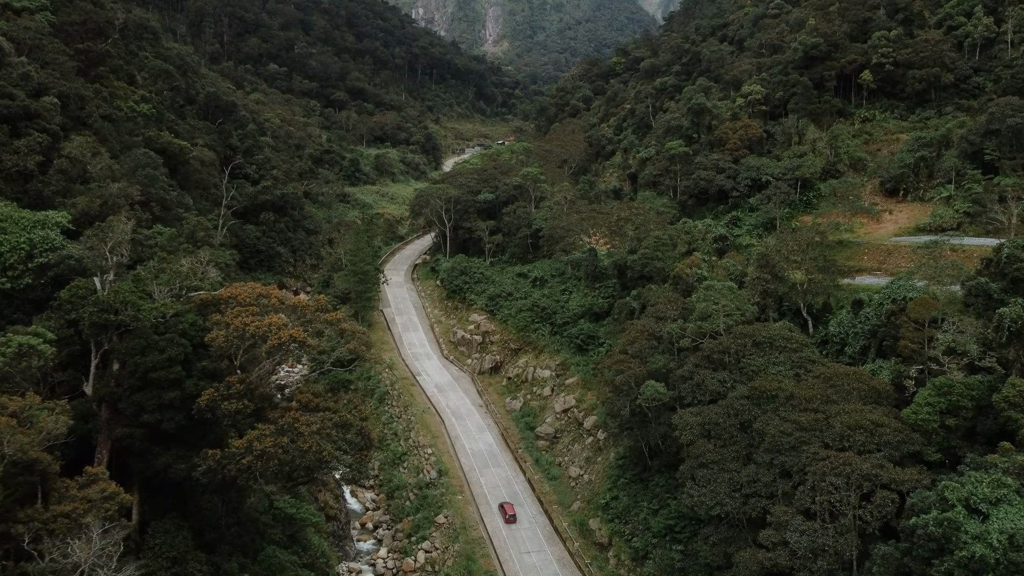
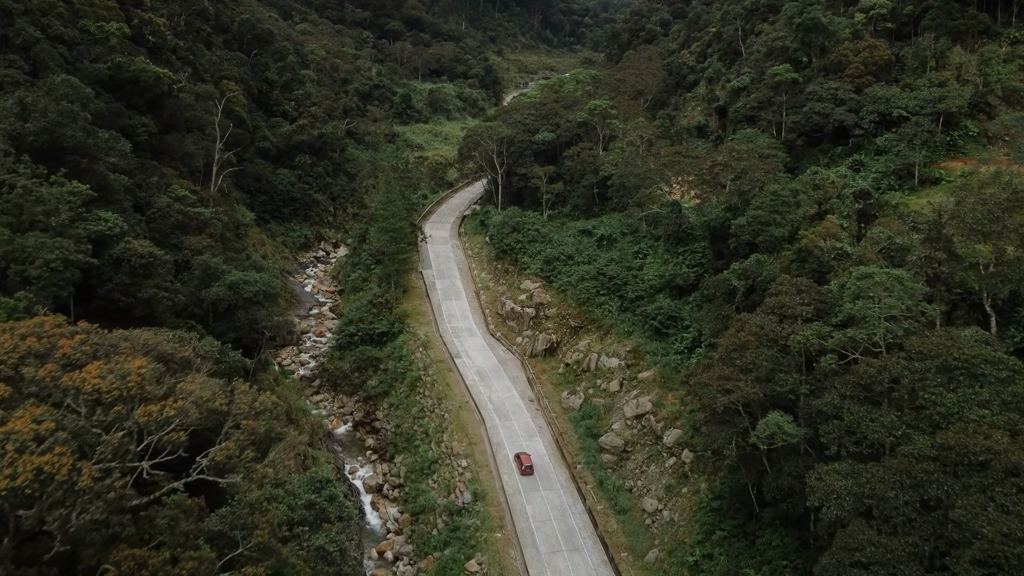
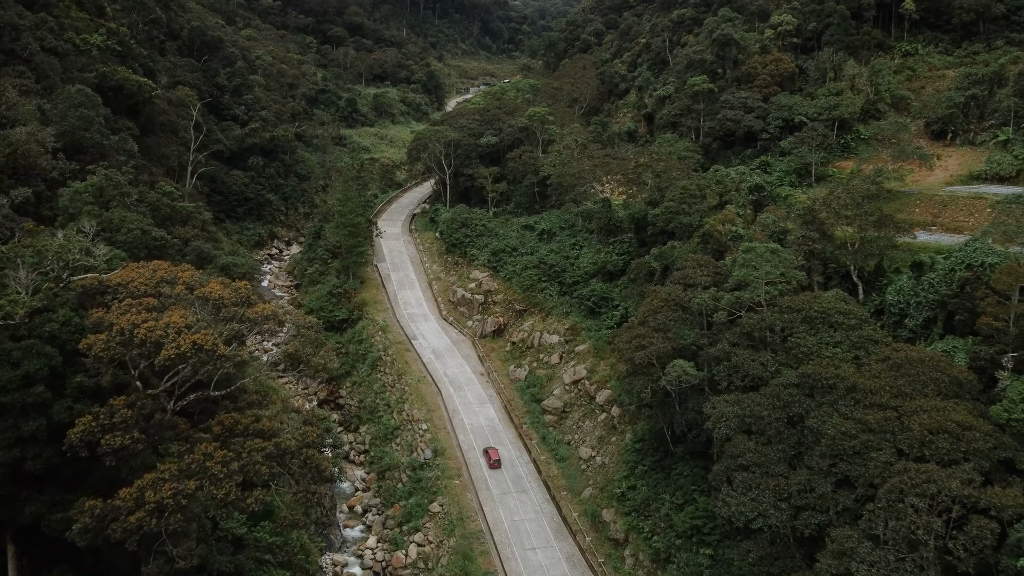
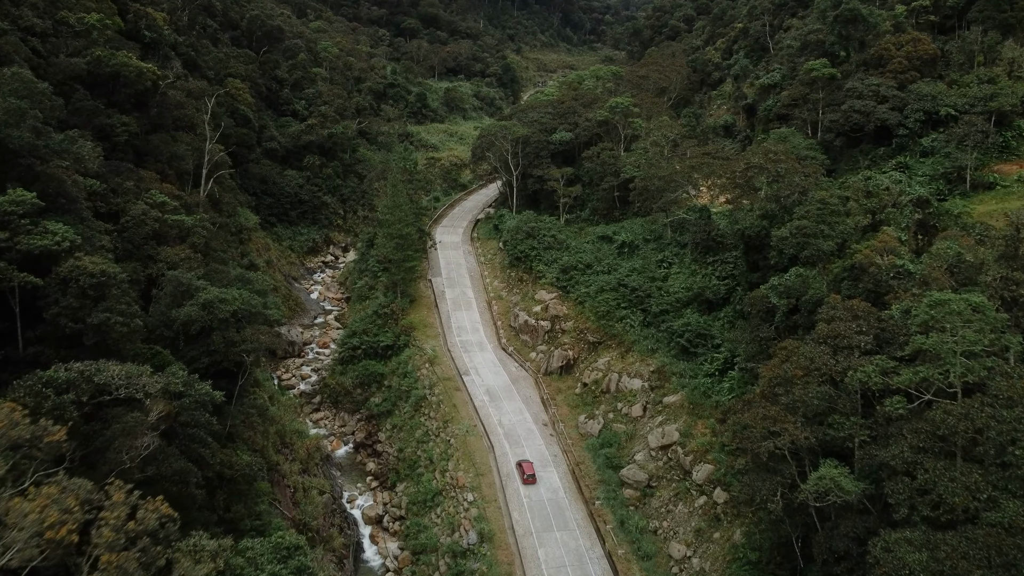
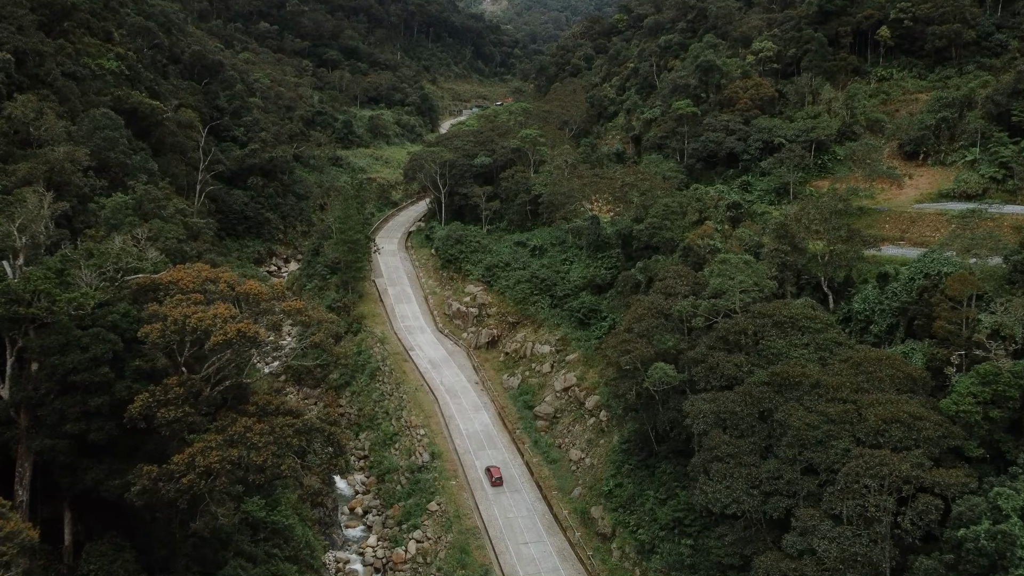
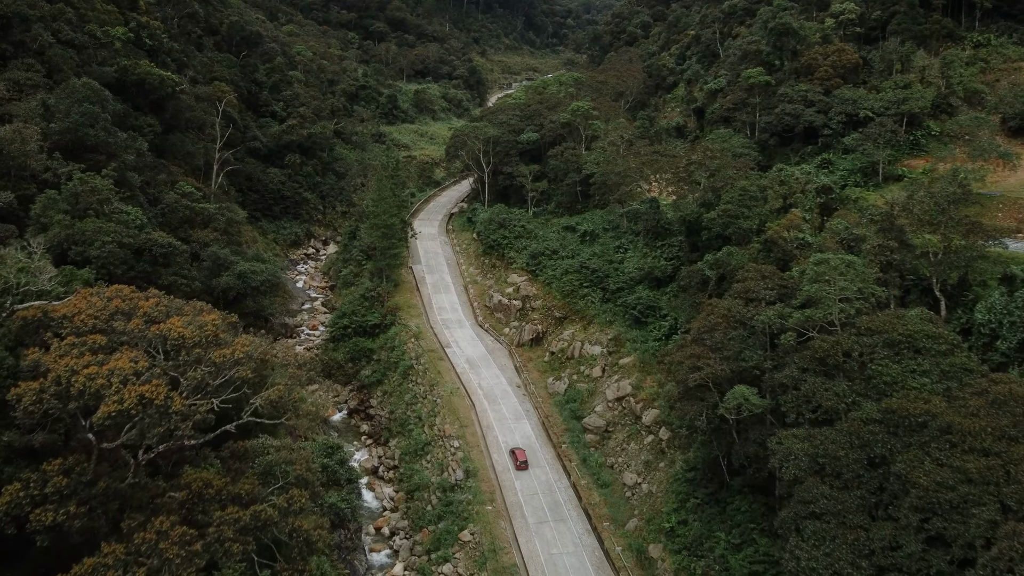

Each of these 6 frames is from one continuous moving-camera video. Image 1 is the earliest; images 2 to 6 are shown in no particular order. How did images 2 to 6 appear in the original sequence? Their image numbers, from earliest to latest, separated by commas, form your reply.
5, 3, 6, 2, 4
